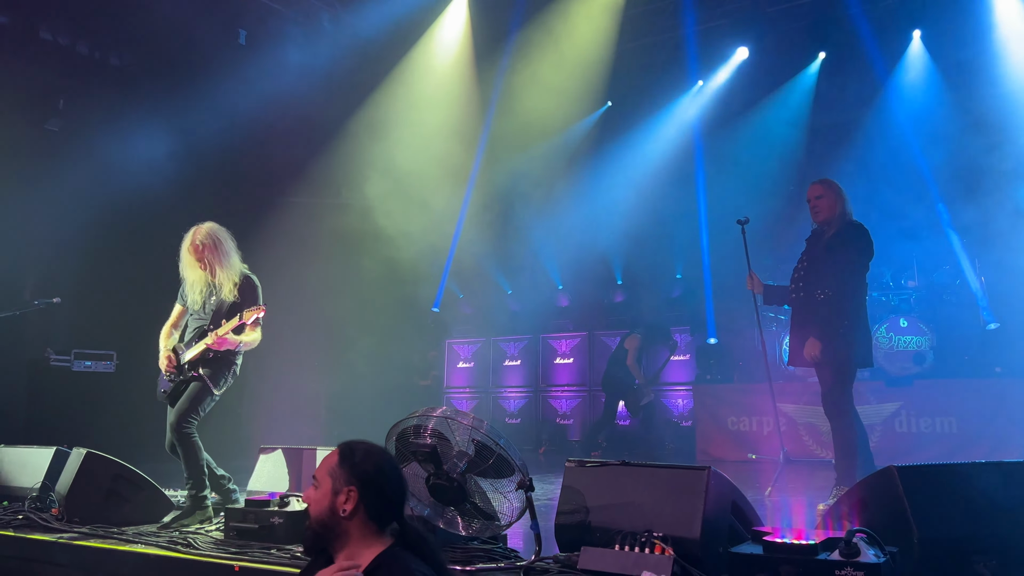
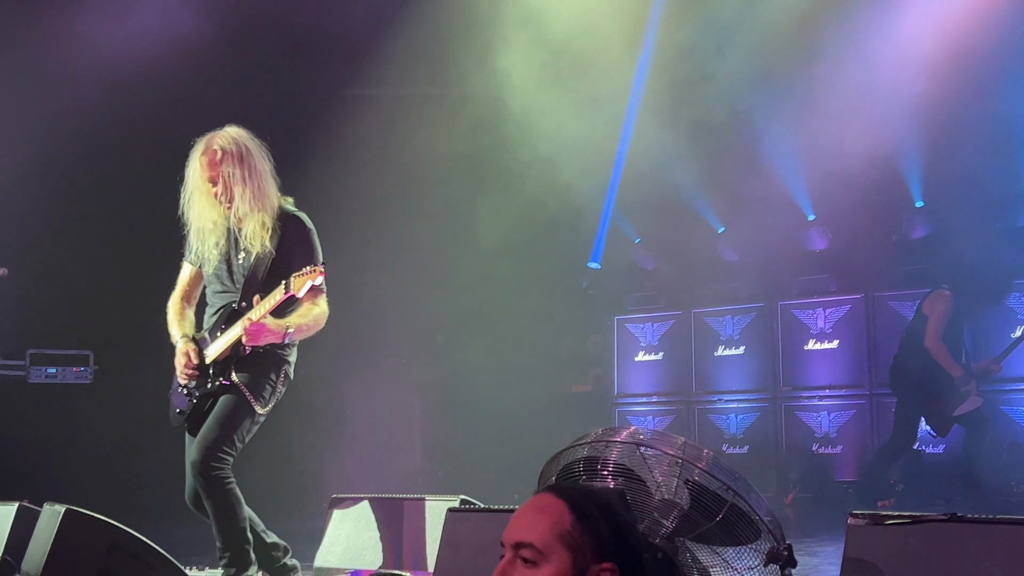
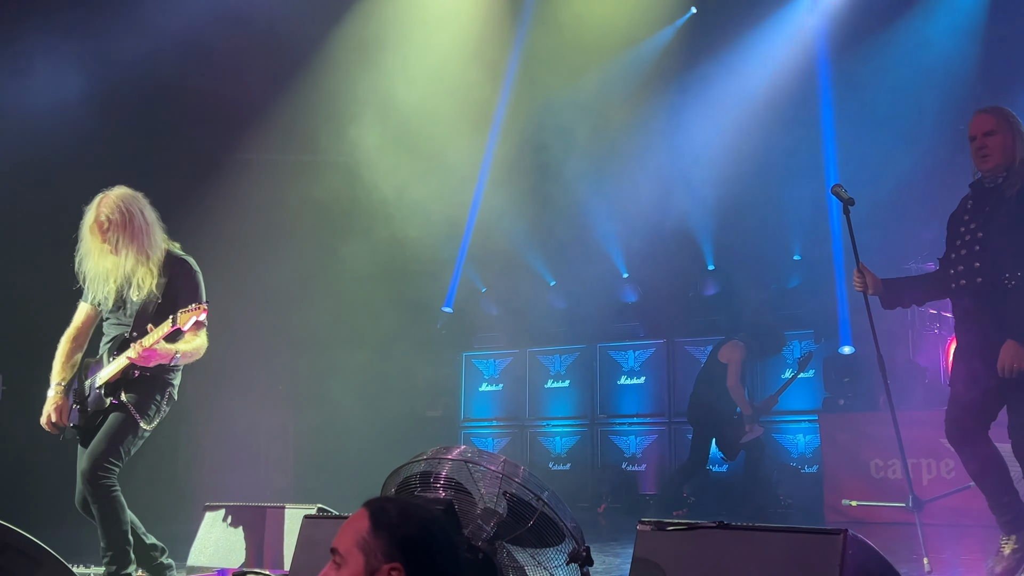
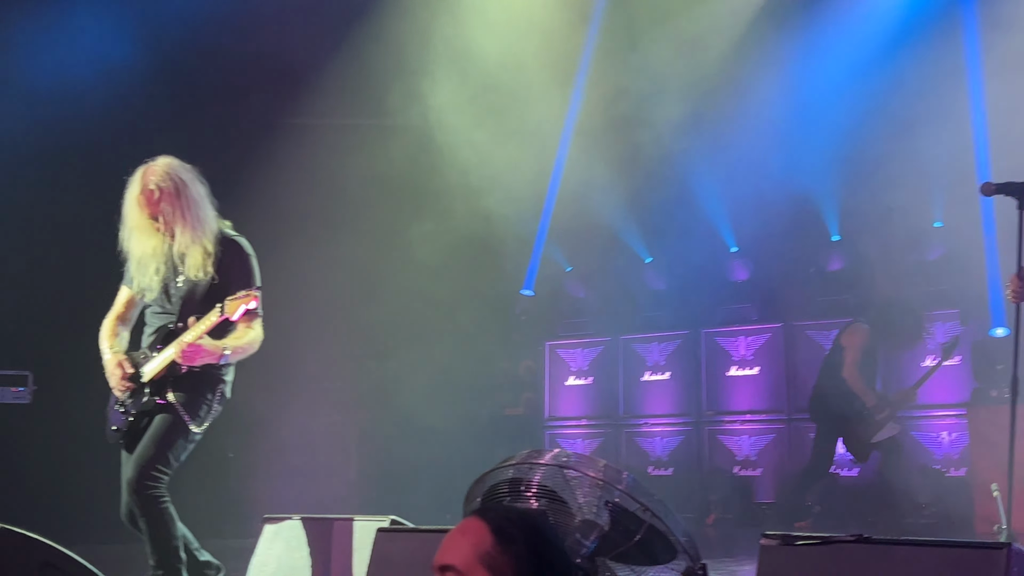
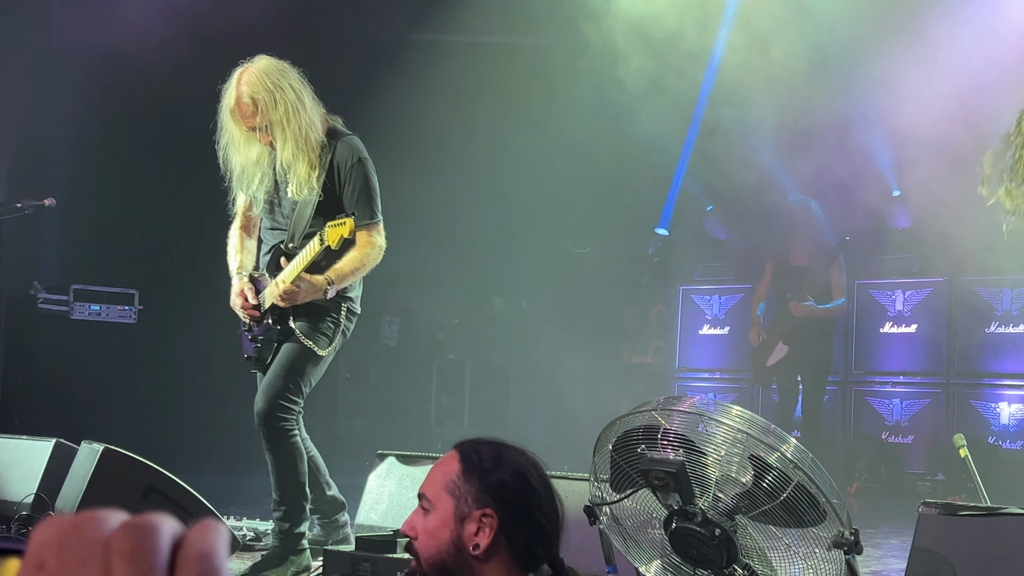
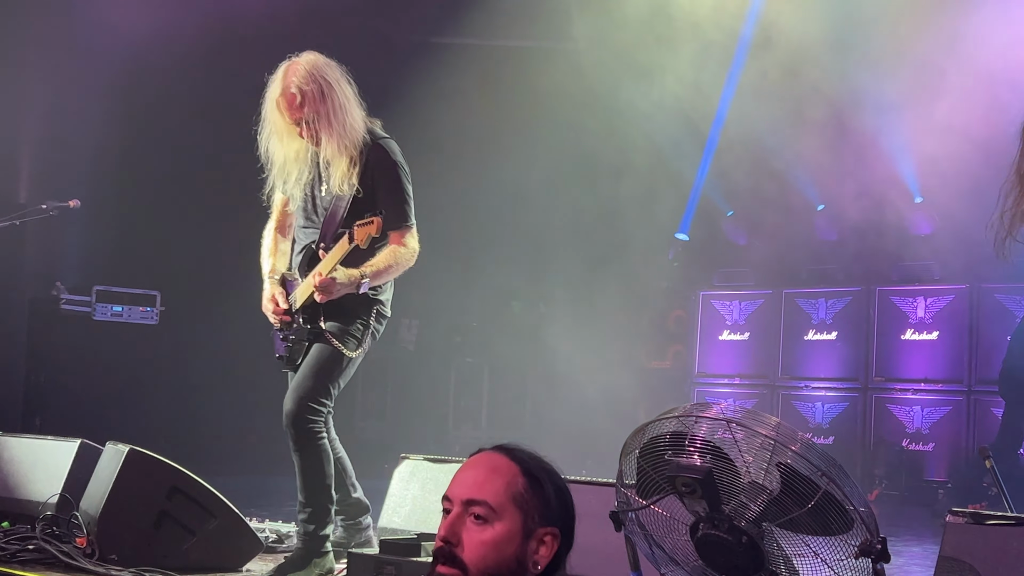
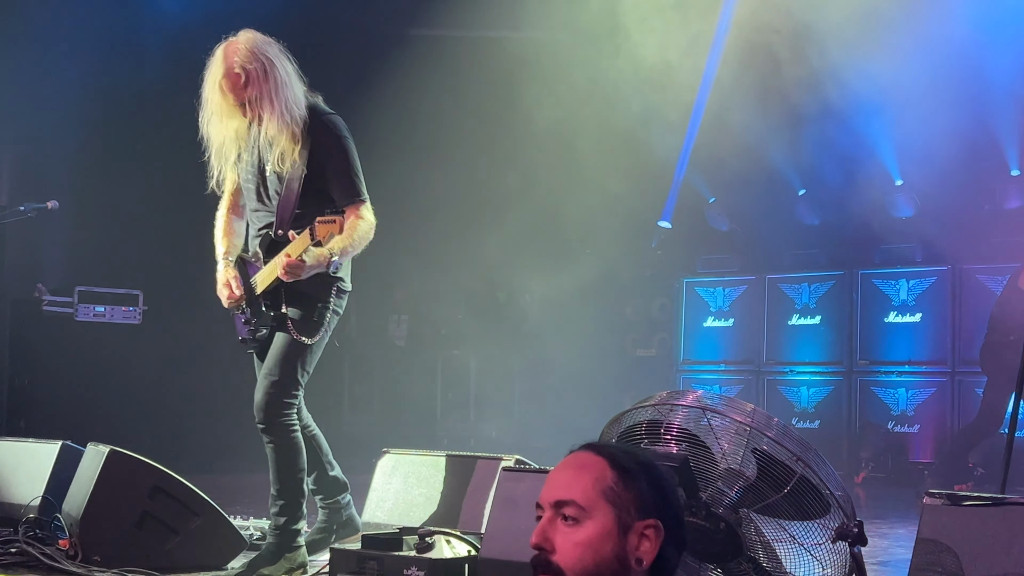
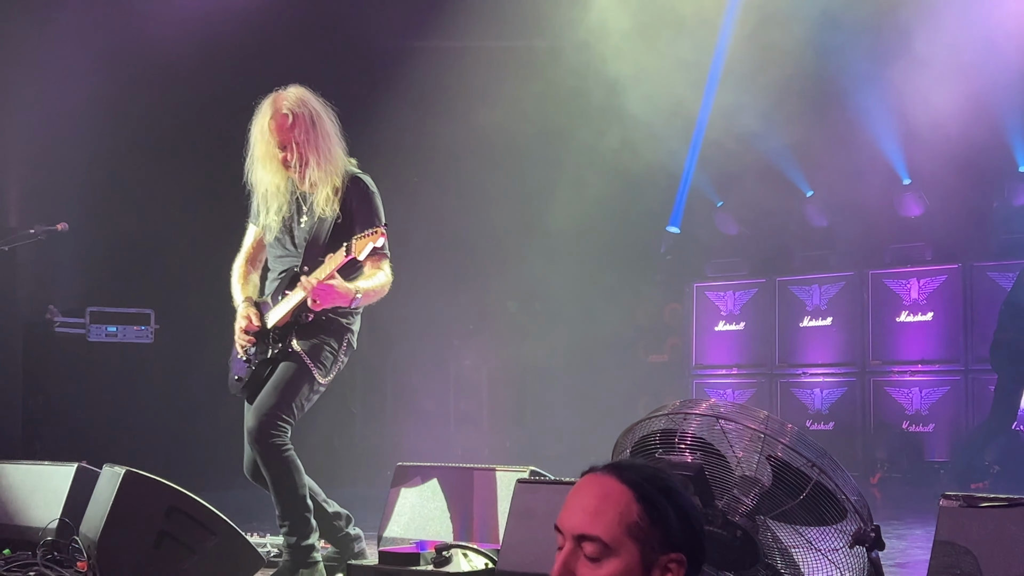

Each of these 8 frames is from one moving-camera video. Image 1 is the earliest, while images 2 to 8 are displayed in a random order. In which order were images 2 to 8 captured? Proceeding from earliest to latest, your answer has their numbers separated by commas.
3, 4, 2, 8, 7, 6, 5
